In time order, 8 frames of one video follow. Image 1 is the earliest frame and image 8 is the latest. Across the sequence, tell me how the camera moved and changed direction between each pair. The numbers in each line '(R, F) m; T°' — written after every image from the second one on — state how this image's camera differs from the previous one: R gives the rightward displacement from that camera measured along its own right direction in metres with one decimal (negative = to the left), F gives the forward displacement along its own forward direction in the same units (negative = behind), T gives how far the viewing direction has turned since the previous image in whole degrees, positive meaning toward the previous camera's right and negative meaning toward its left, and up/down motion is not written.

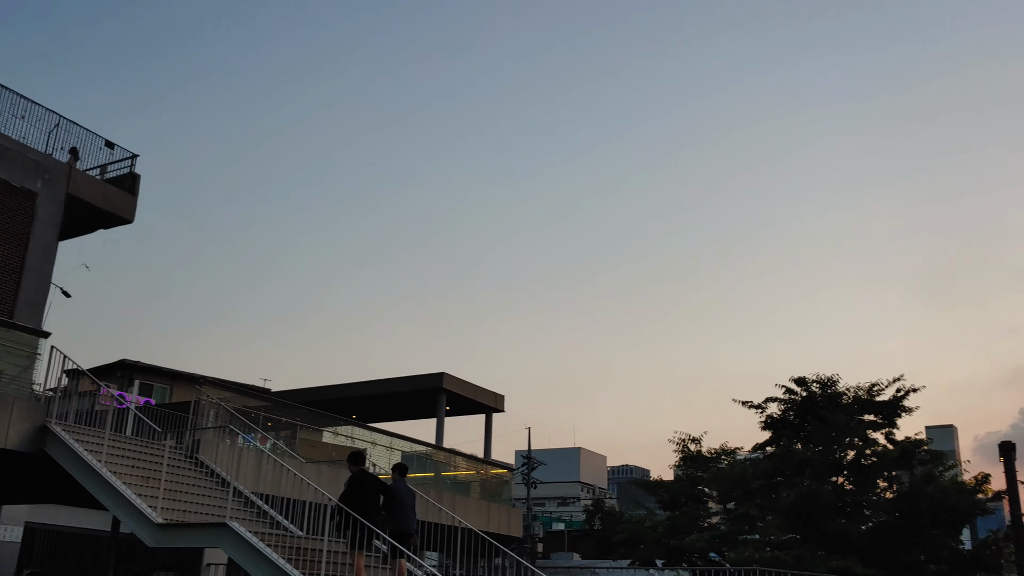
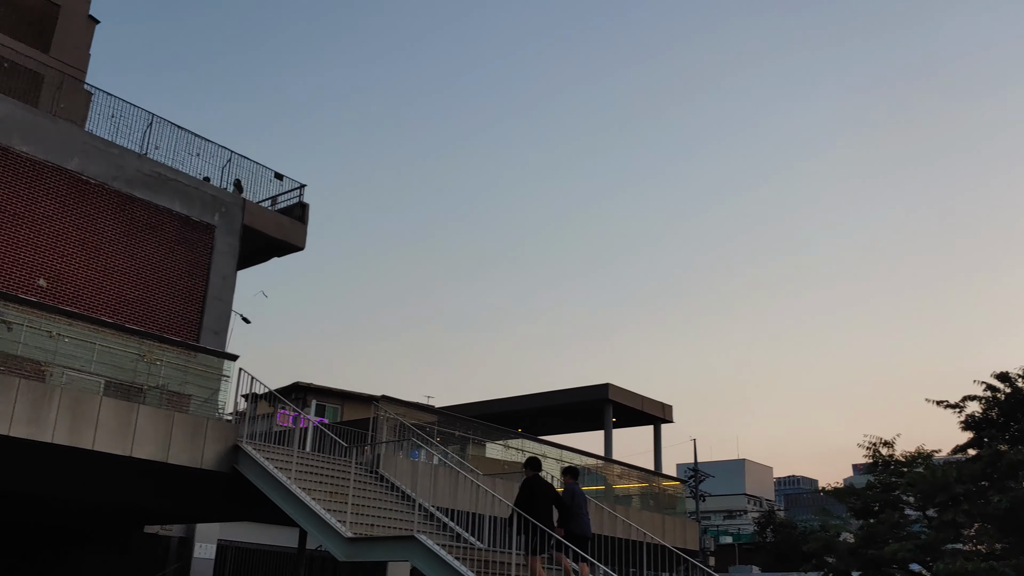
(-0.3, +0.2) m; -9°
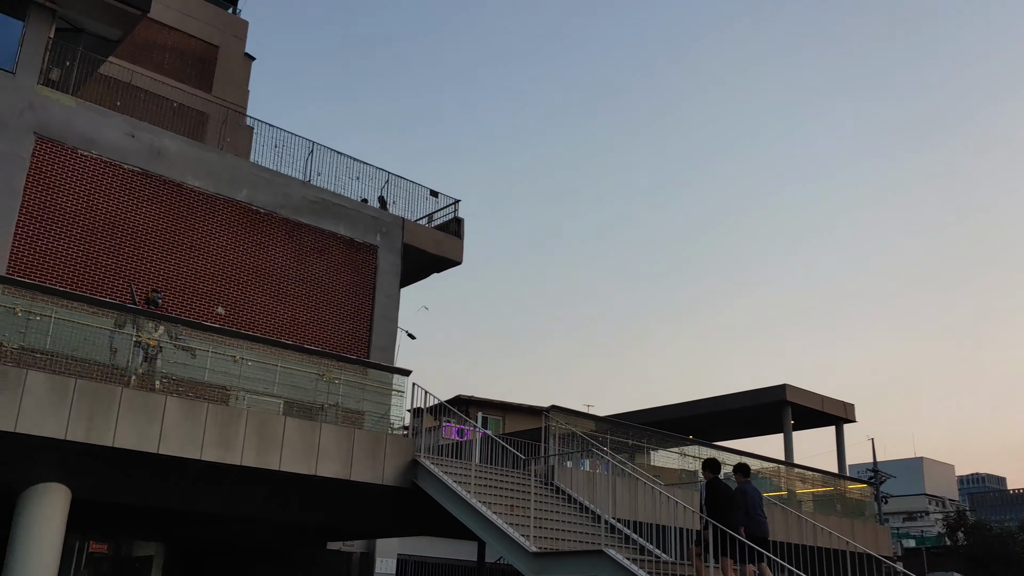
(-0.4, +0.4) m; -9°
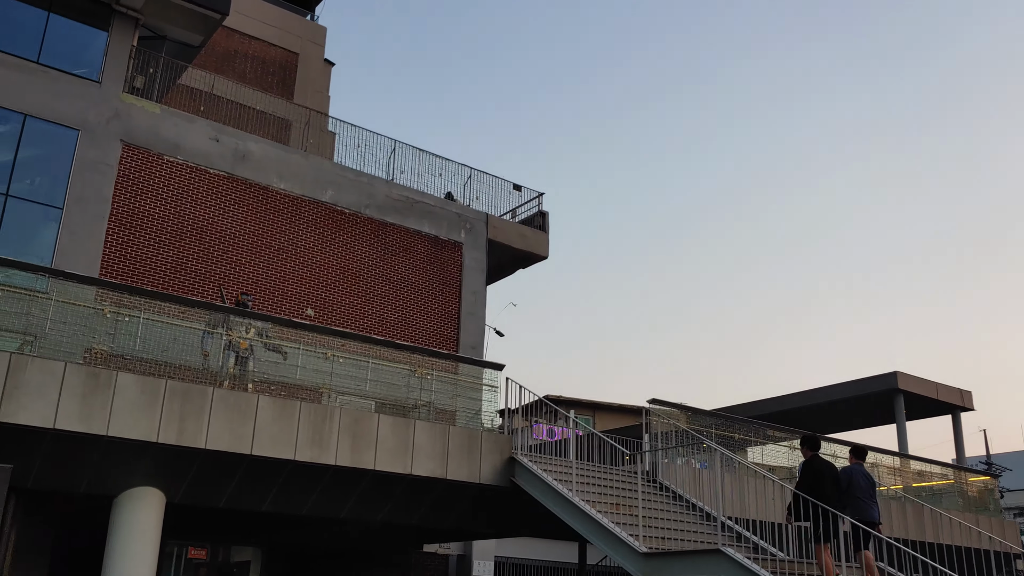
(-0.2, +0.7) m; -5°
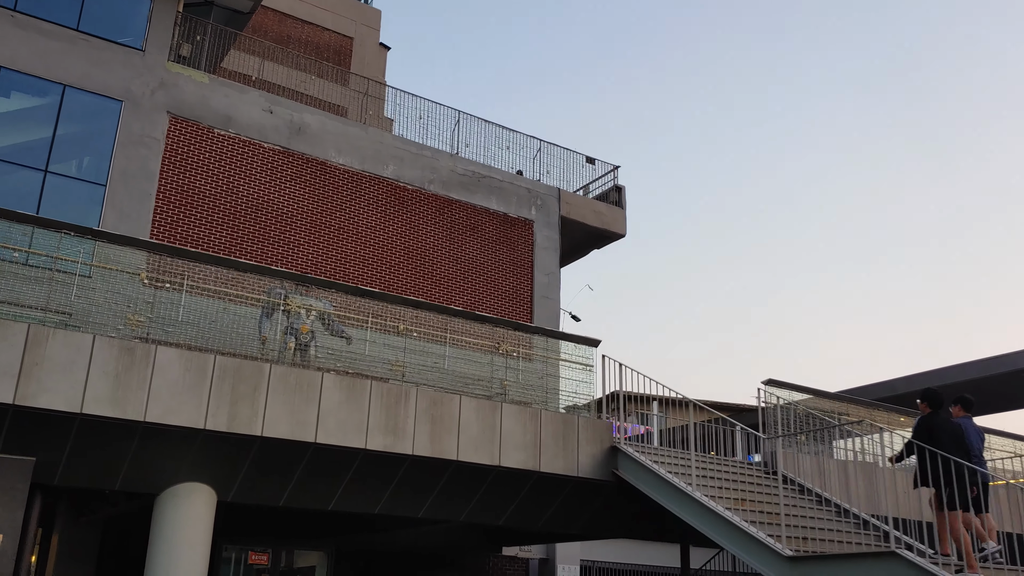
(-0.6, +2.2) m; -3°
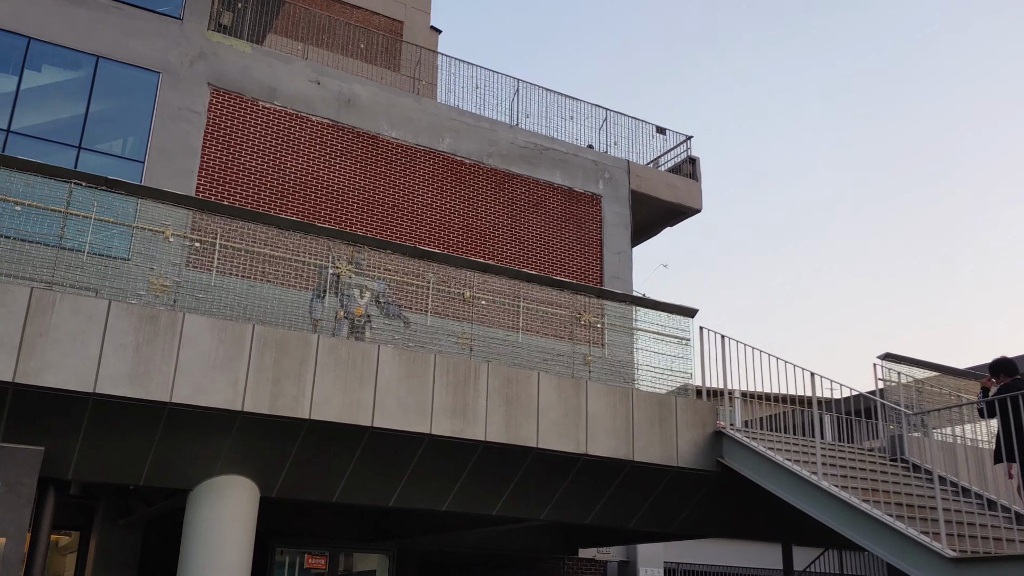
(-0.4, +1.8) m; -3°
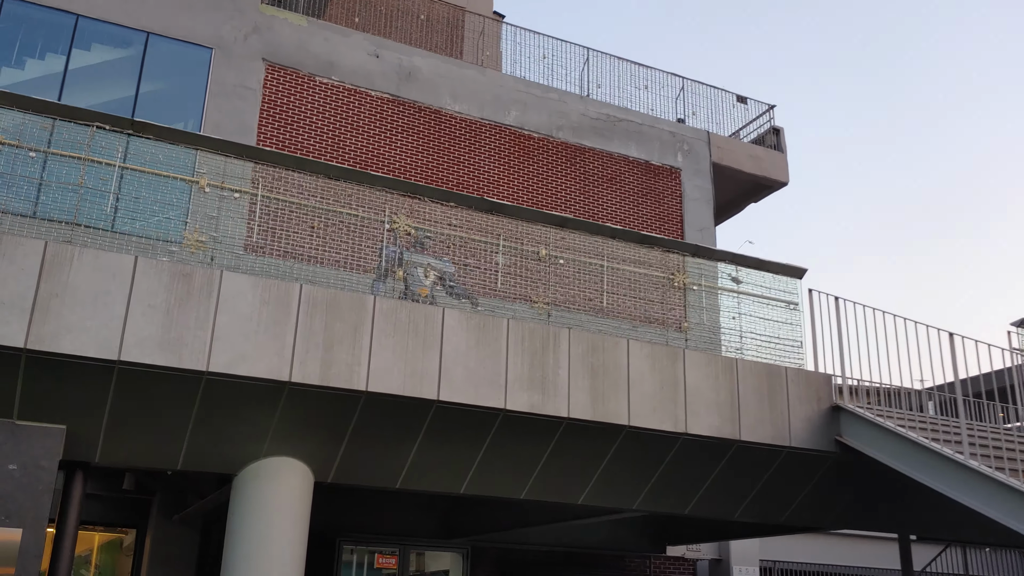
(-0.2, +1.3) m; -4°
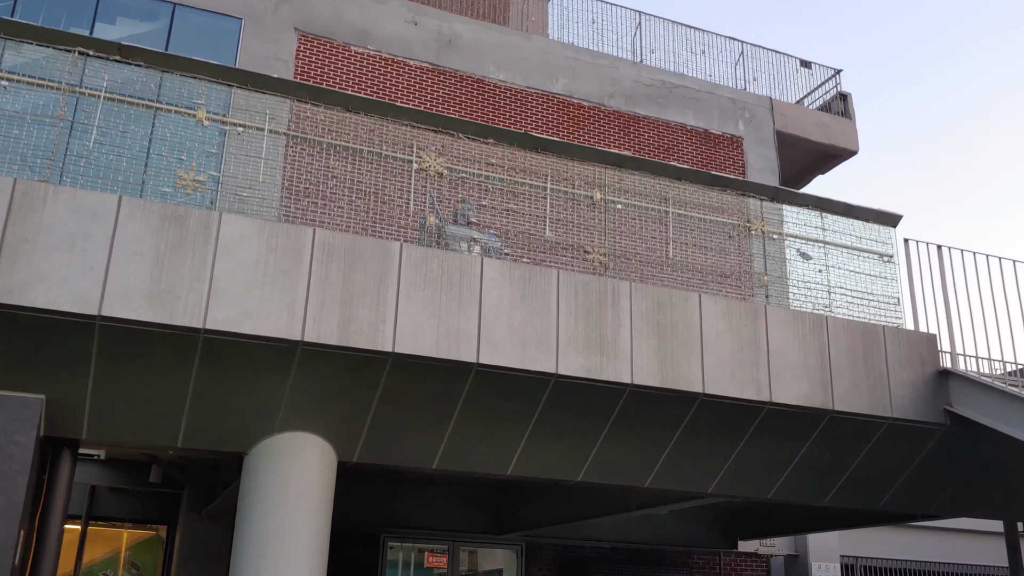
(0.0, +1.3) m; -3°
